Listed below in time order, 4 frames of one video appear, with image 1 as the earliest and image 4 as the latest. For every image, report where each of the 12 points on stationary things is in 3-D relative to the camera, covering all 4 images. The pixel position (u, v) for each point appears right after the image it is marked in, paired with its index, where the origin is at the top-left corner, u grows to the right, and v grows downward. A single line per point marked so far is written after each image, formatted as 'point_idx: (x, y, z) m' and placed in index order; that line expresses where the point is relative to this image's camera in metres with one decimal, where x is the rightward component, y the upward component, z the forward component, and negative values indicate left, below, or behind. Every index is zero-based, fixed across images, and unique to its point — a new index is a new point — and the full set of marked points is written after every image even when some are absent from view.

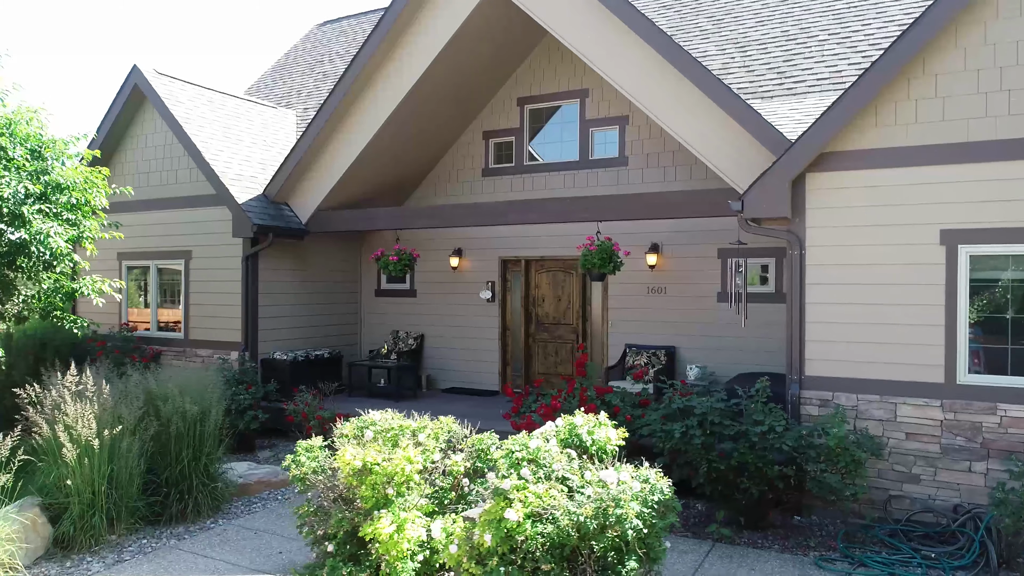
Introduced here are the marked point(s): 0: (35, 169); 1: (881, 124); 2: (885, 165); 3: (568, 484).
0: (-4.5, +1.1, +6.8) m
1: (+2.8, +1.2, +5.6) m
2: (+2.8, +0.9, +5.5) m
3: (+0.3, -1.0, +3.6) m
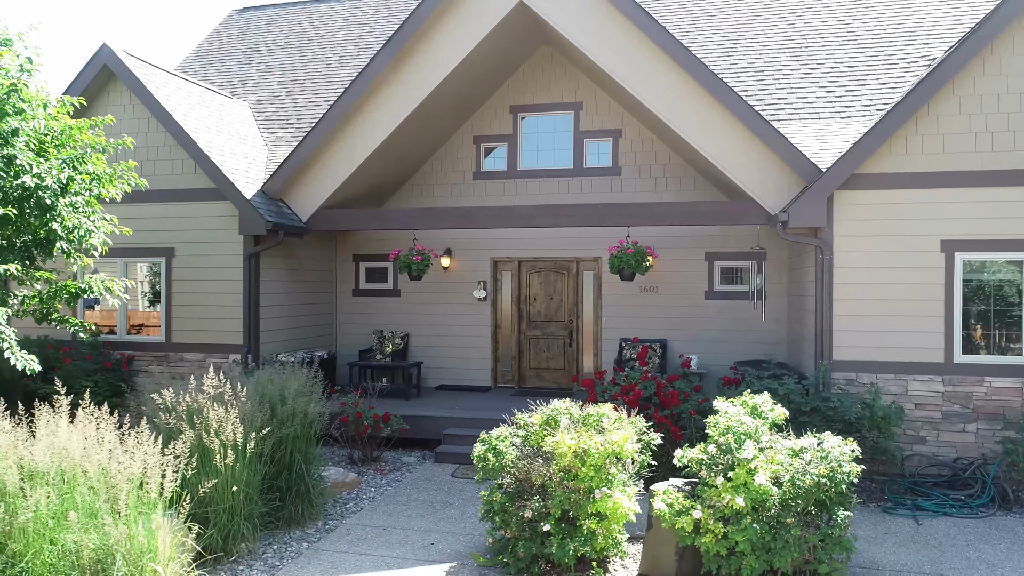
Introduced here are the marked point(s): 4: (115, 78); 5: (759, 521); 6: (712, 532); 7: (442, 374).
0: (-3.8, +1.1, +6.2) m
1: (+3.6, +1.3, +6.8) m
2: (+3.6, +0.9, +6.8) m
3: (+1.6, -1.0, +4.3) m
4: (-4.7, +2.5, +8.7) m
5: (+1.4, -1.3, +4.2) m
6: (+1.2, -1.4, +4.2) m
7: (-1.0, -1.2, +10.0) m
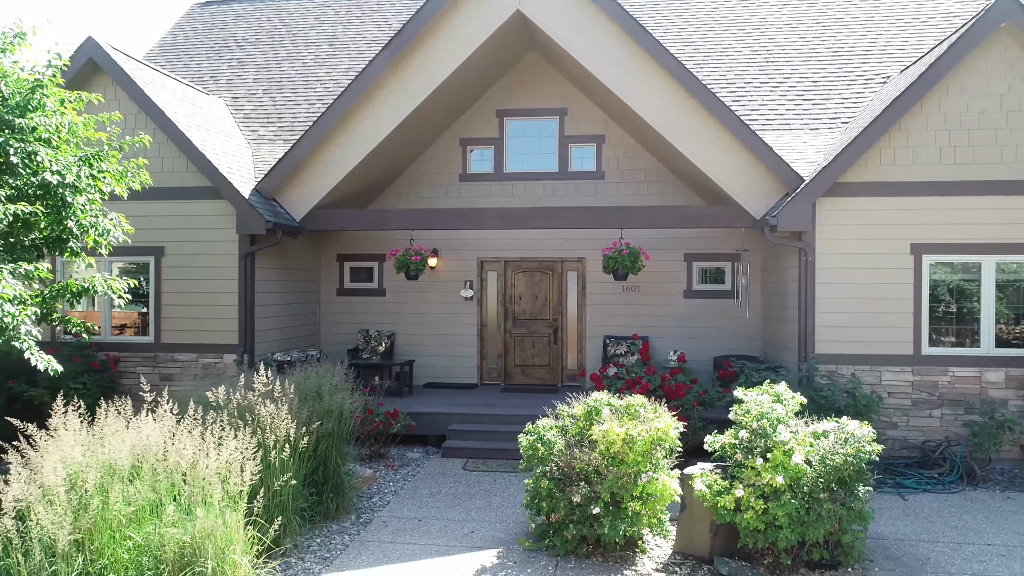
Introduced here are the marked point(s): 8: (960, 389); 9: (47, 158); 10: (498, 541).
0: (-3.6, +1.1, +6.1) m
1: (+3.7, +1.3, +7.4) m
2: (+3.7, +0.9, +7.5) m
3: (+2.0, -1.0, +4.8) m
4: (-4.8, +2.5, +8.4) m
5: (+1.8, -1.3, +4.6) m
6: (+1.5, -1.4, +4.6) m
7: (-1.2, -1.2, +10.2) m
8: (+4.5, -1.0, +7.3) m
9: (-3.6, +1.0, +5.6) m
10: (-0.1, -1.9, +5.3) m
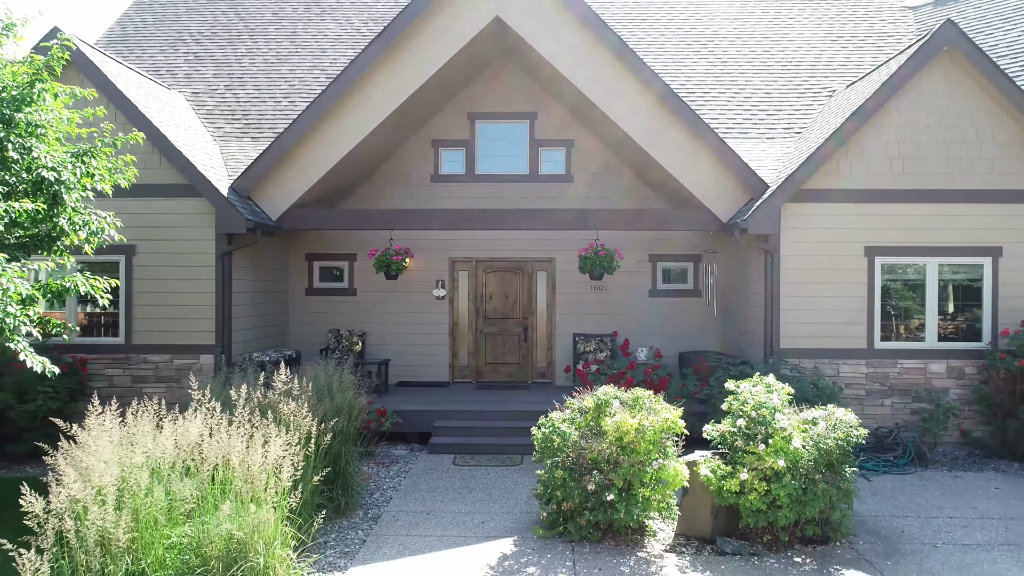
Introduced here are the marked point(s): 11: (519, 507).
0: (-3.5, +1.1, +5.9) m
1: (+3.5, +1.3, +8.0) m
2: (+3.6, +1.0, +8.1) m
3: (+2.1, -1.0, +5.2) m
4: (-5.0, +2.5, +8.2) m
5: (+1.9, -1.3, +5.0) m
6: (+1.7, -1.4, +5.0) m
7: (-1.6, -1.2, +10.2) m
8: (+4.4, -1.0, +8.0) m
9: (-3.5, +1.0, +5.5) m
10: (0.0, -1.8, +5.5) m
11: (+0.1, -1.8, +6.1) m
